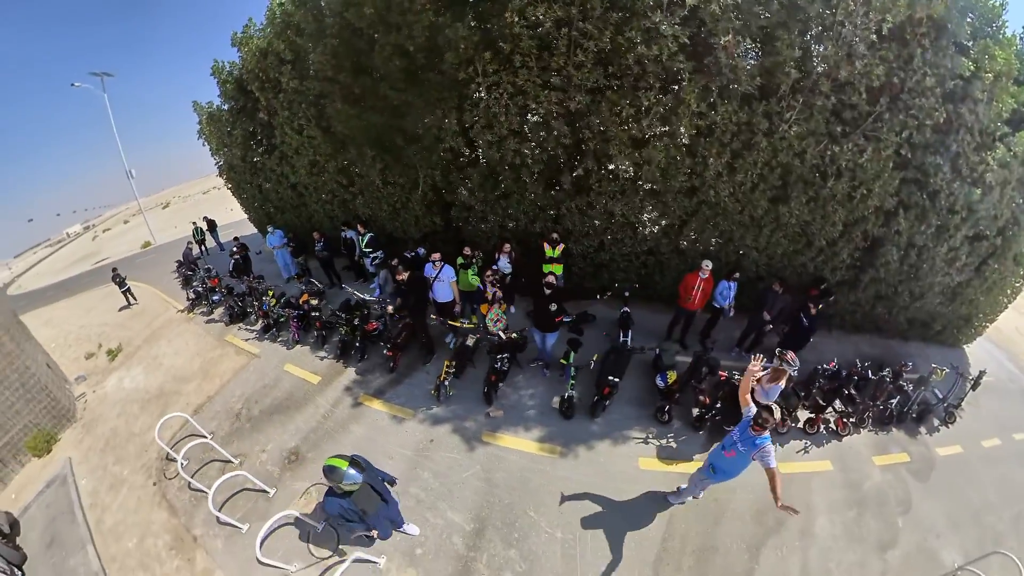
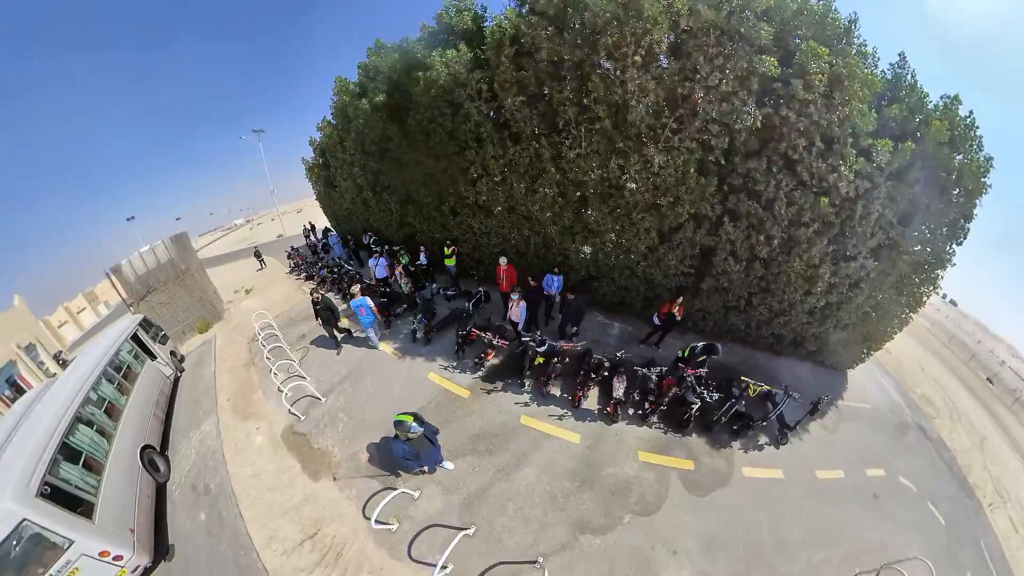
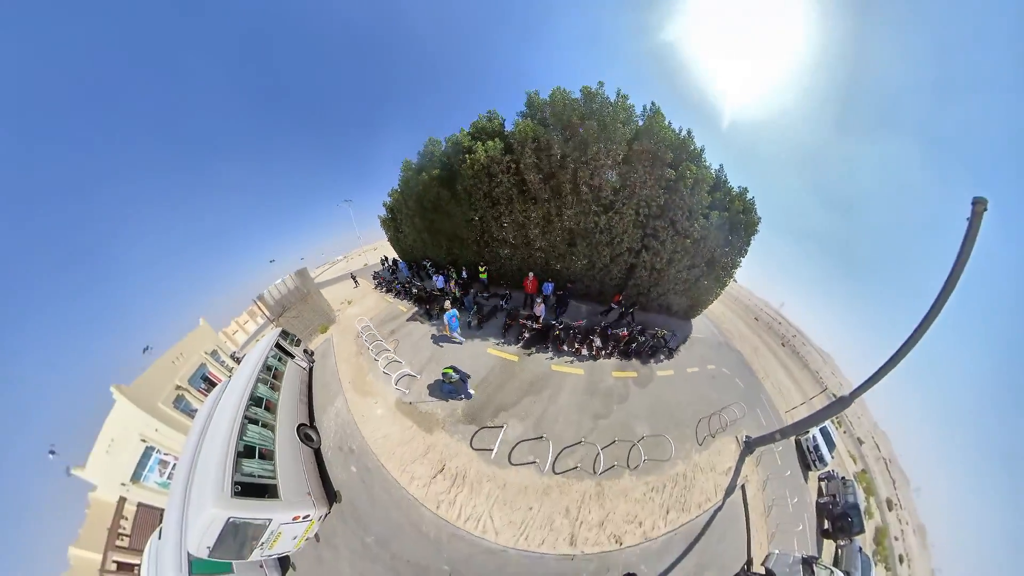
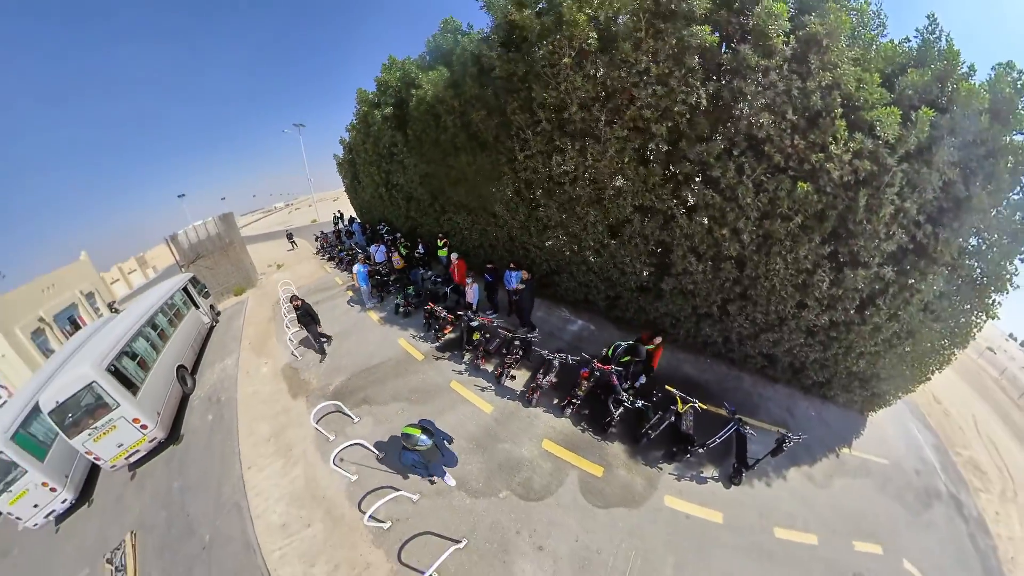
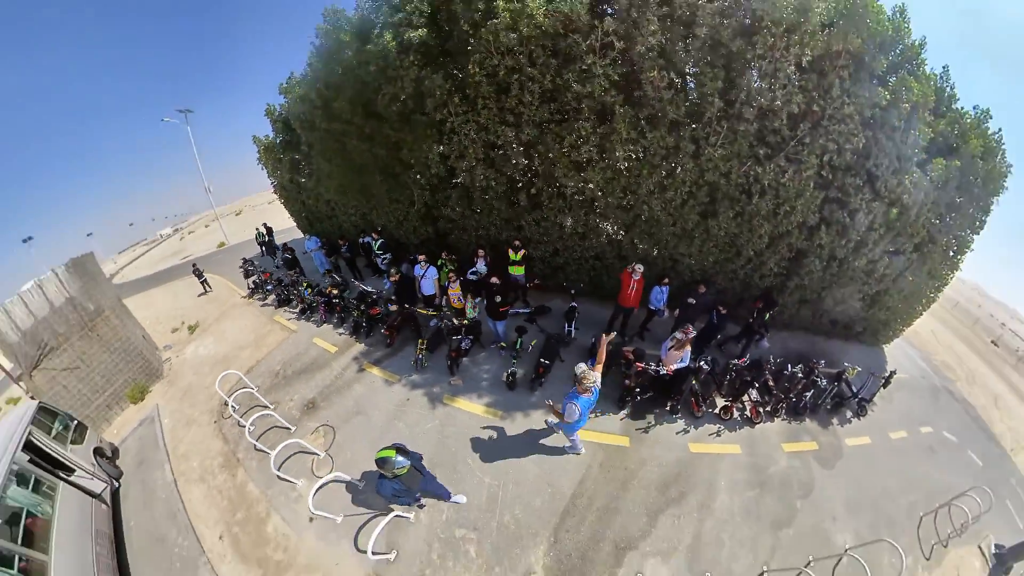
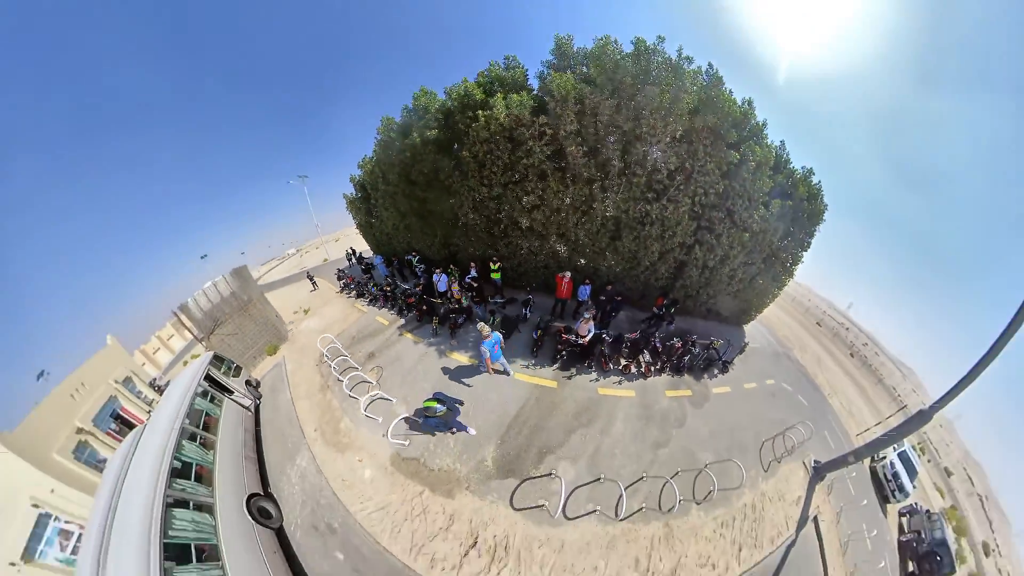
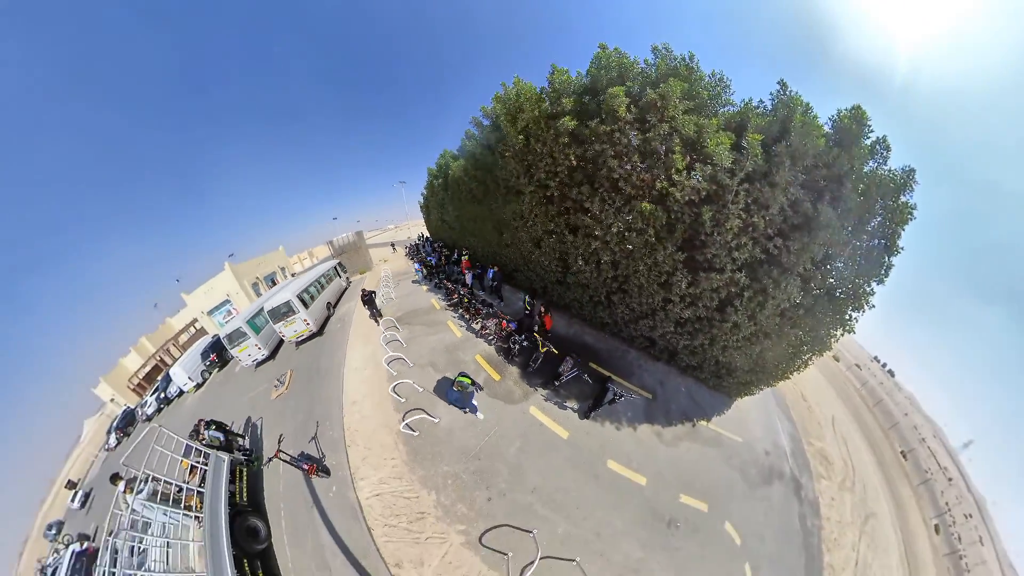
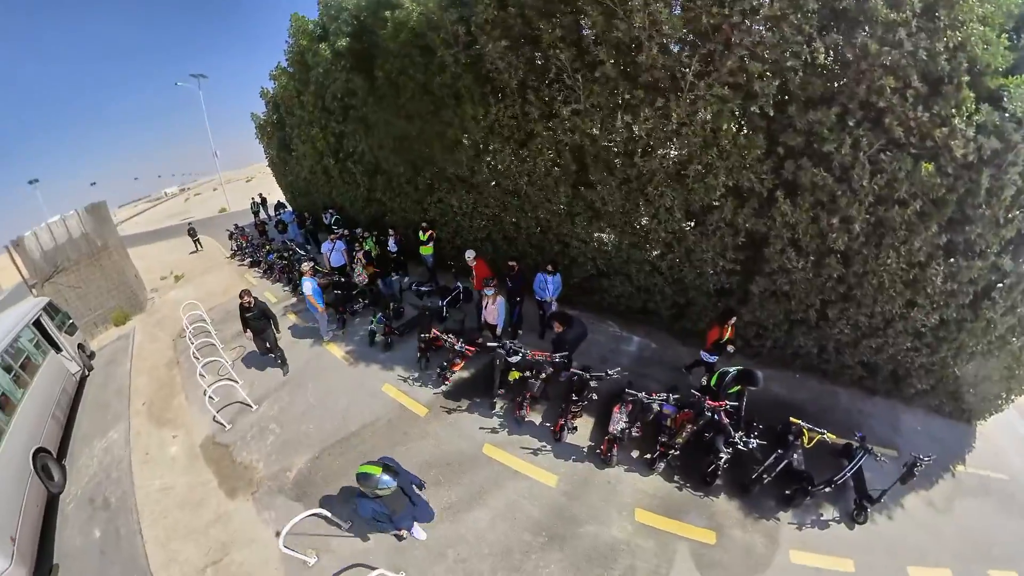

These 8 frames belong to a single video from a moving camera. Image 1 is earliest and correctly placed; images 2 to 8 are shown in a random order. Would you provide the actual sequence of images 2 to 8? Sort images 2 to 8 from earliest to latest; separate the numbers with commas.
5, 6, 3, 2, 8, 4, 7
